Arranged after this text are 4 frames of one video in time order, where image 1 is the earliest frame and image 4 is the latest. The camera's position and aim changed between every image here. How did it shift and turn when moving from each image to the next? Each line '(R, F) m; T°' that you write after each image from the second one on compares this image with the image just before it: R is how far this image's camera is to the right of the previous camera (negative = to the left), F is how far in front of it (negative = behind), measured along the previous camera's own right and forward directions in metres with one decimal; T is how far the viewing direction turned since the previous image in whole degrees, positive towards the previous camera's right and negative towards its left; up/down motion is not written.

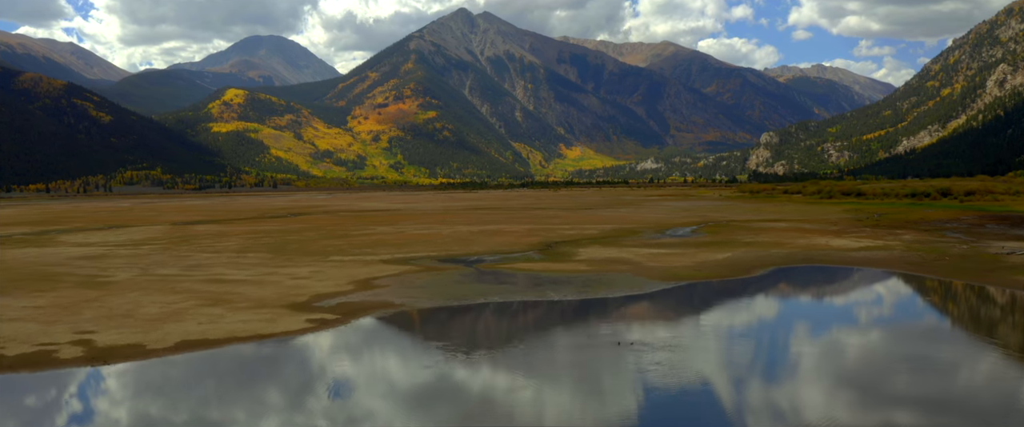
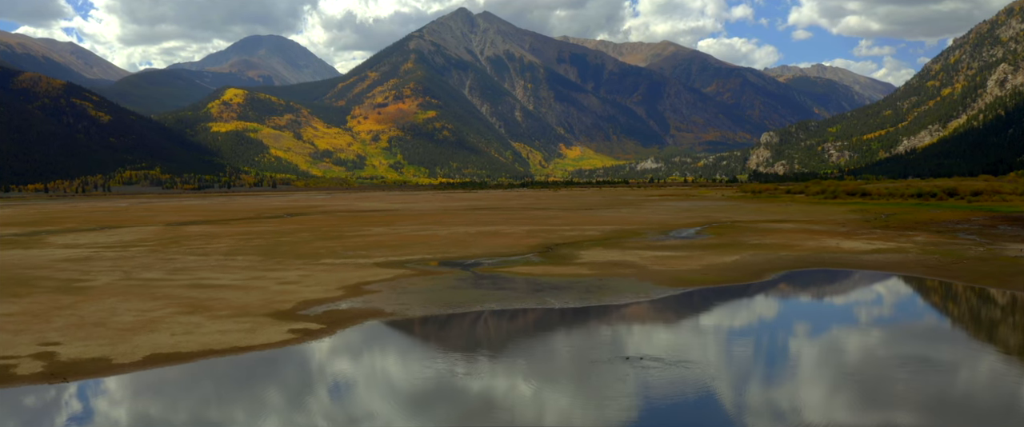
(+0.1, +1.9) m; 0°
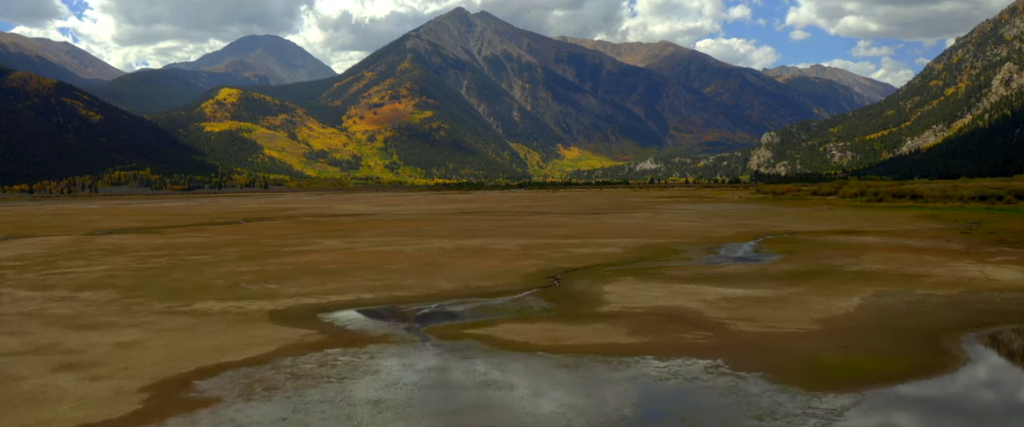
(+0.5, +17.1) m; 0°
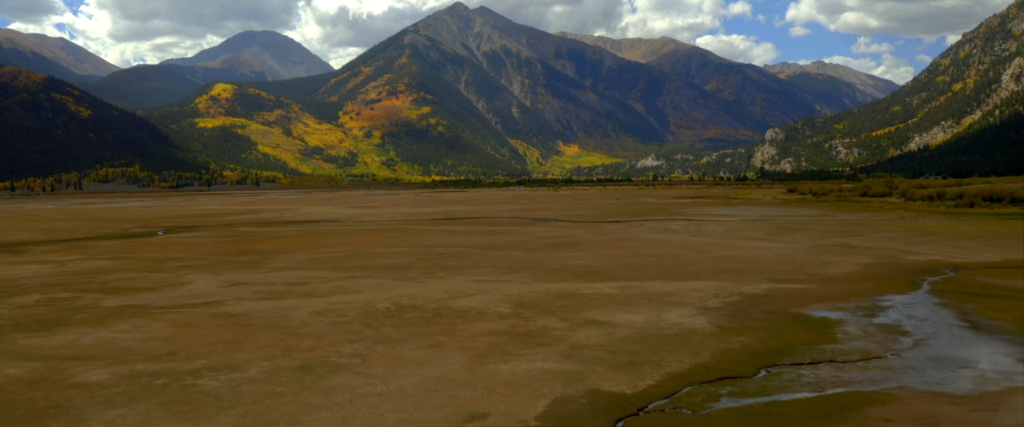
(+0.5, +22.0) m; 0°
